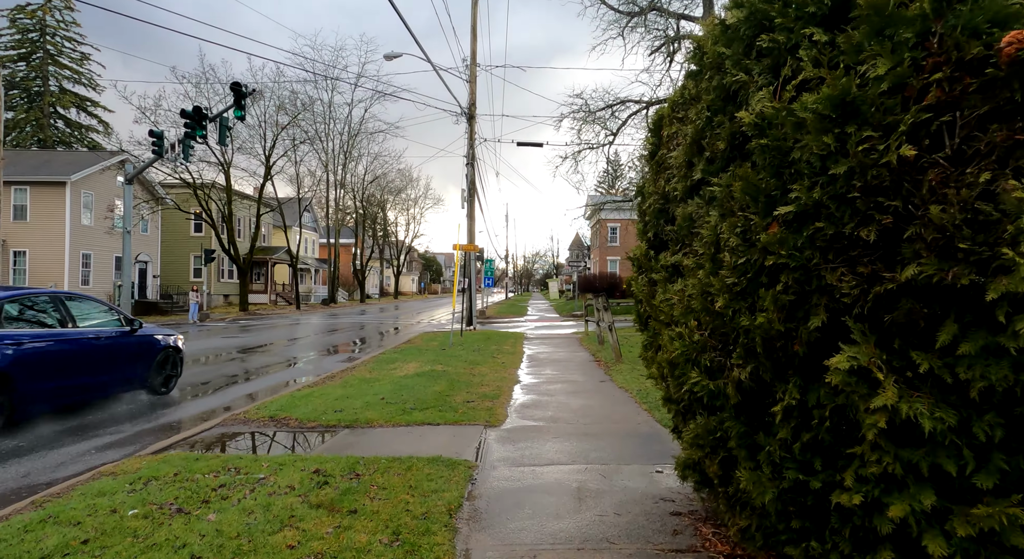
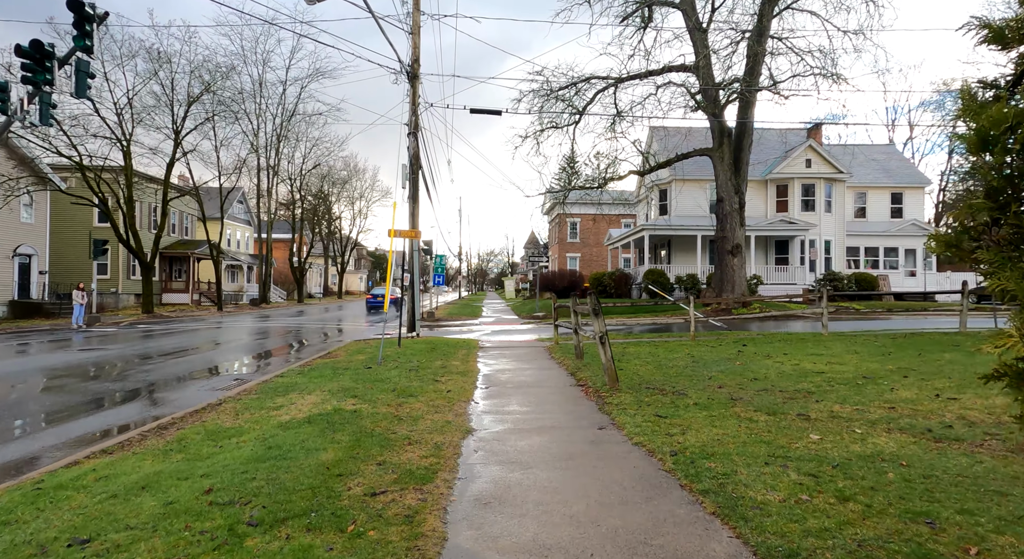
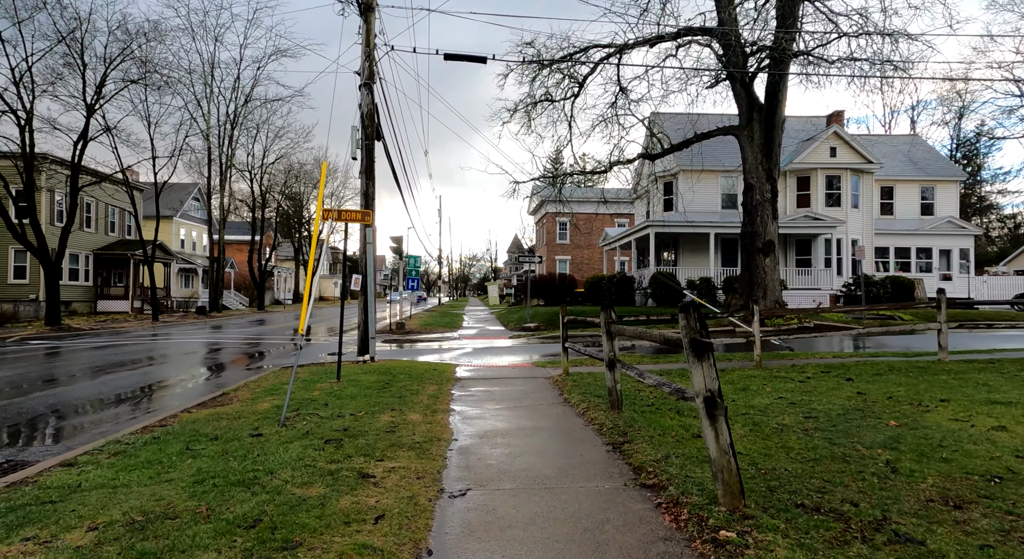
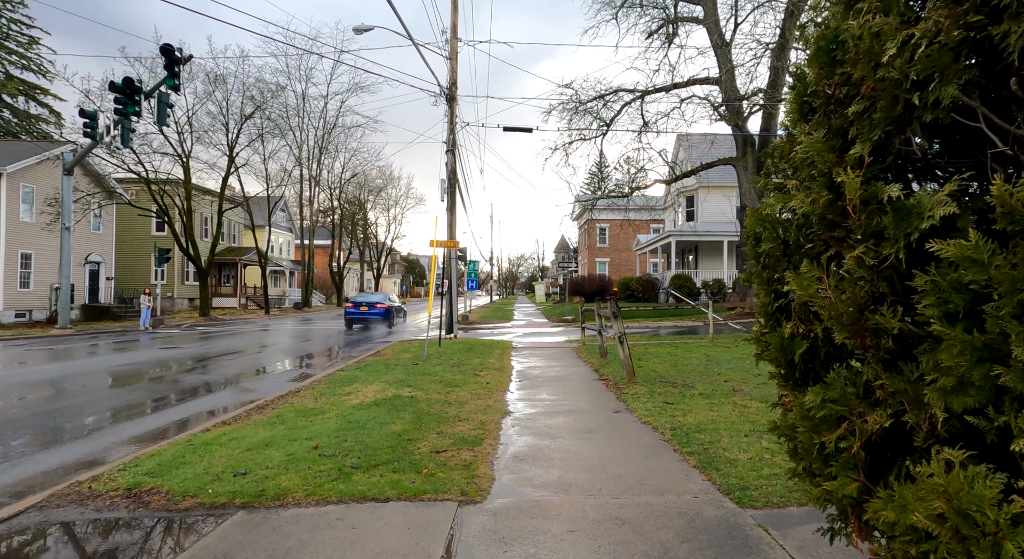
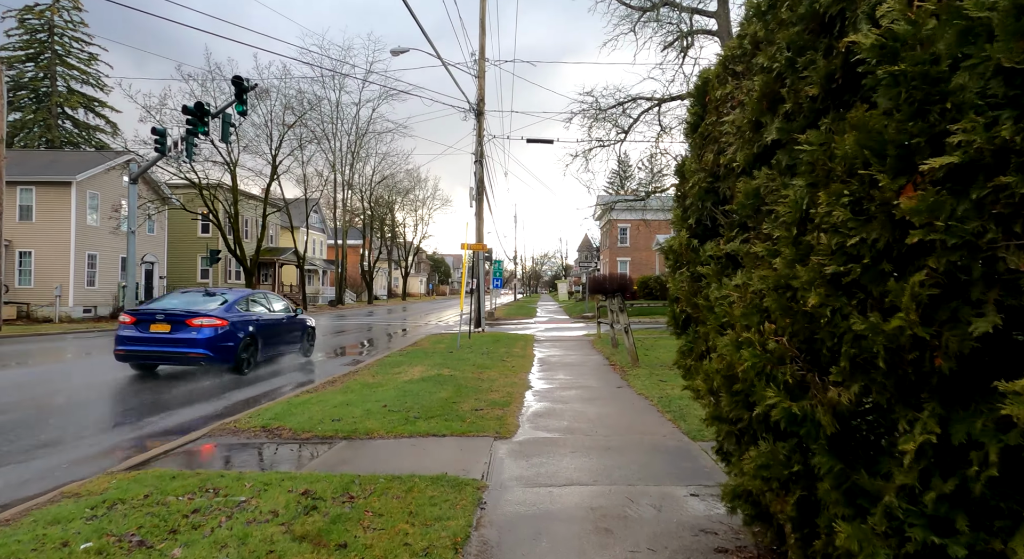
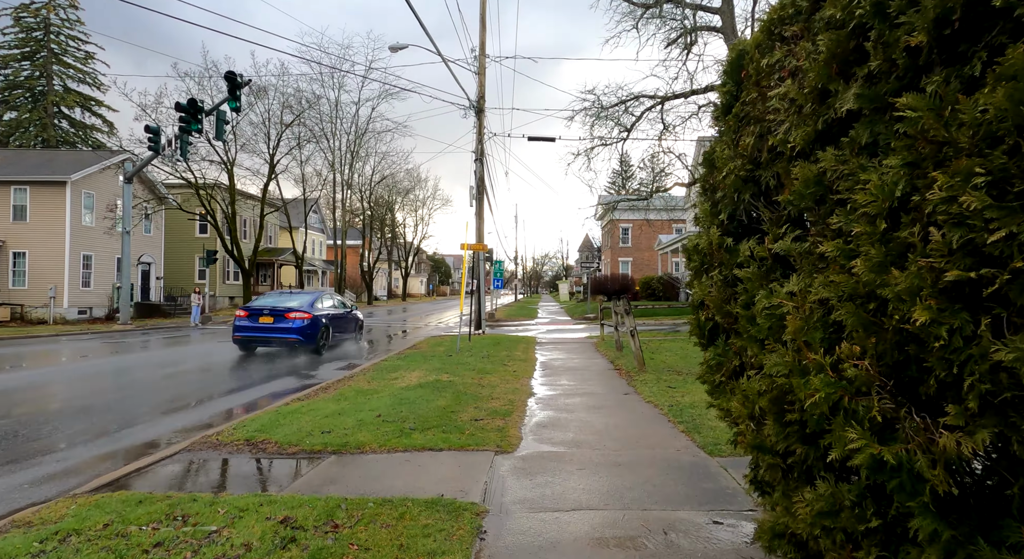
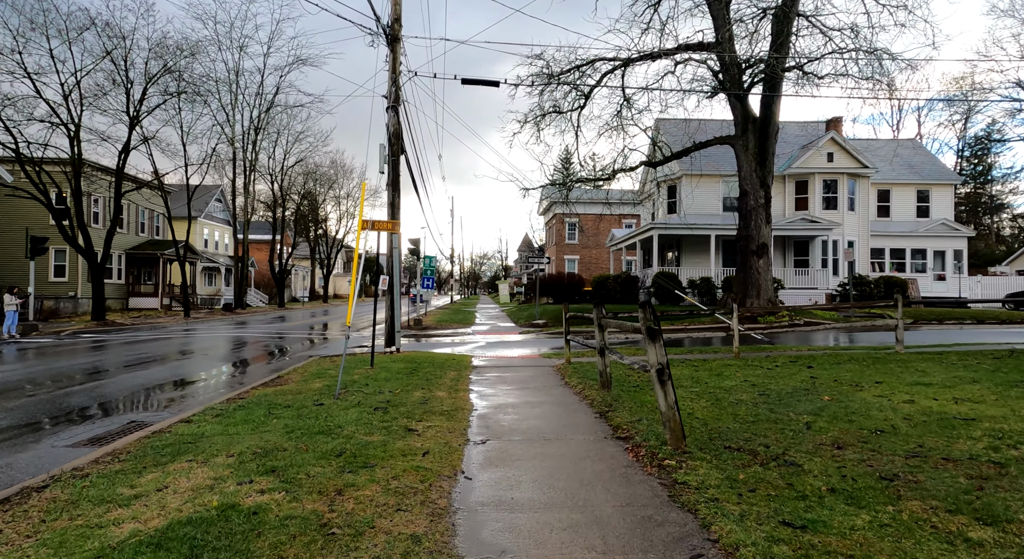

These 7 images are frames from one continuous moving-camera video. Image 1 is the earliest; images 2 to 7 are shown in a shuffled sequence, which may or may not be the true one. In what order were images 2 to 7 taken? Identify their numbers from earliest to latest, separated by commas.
5, 6, 4, 2, 7, 3
